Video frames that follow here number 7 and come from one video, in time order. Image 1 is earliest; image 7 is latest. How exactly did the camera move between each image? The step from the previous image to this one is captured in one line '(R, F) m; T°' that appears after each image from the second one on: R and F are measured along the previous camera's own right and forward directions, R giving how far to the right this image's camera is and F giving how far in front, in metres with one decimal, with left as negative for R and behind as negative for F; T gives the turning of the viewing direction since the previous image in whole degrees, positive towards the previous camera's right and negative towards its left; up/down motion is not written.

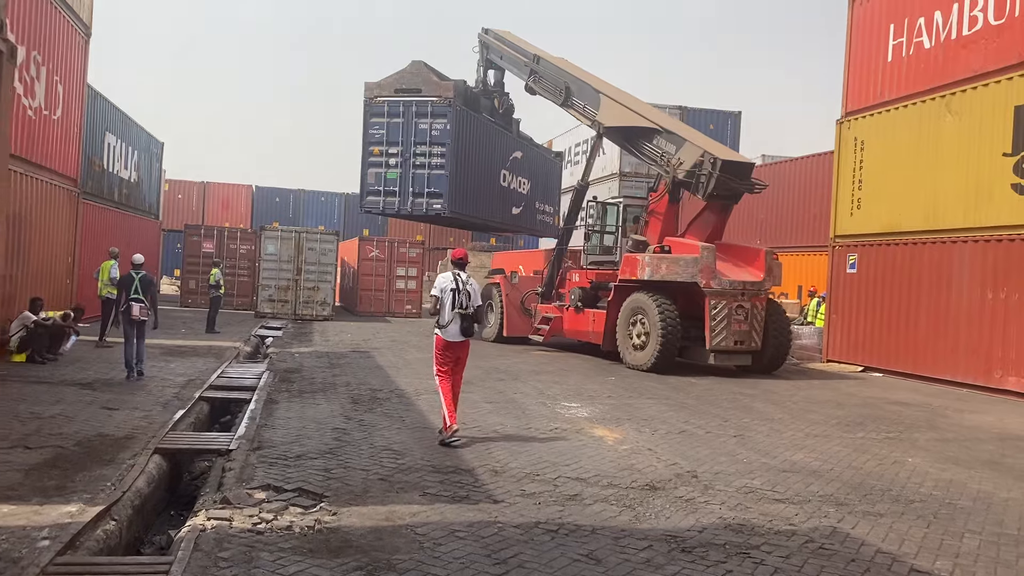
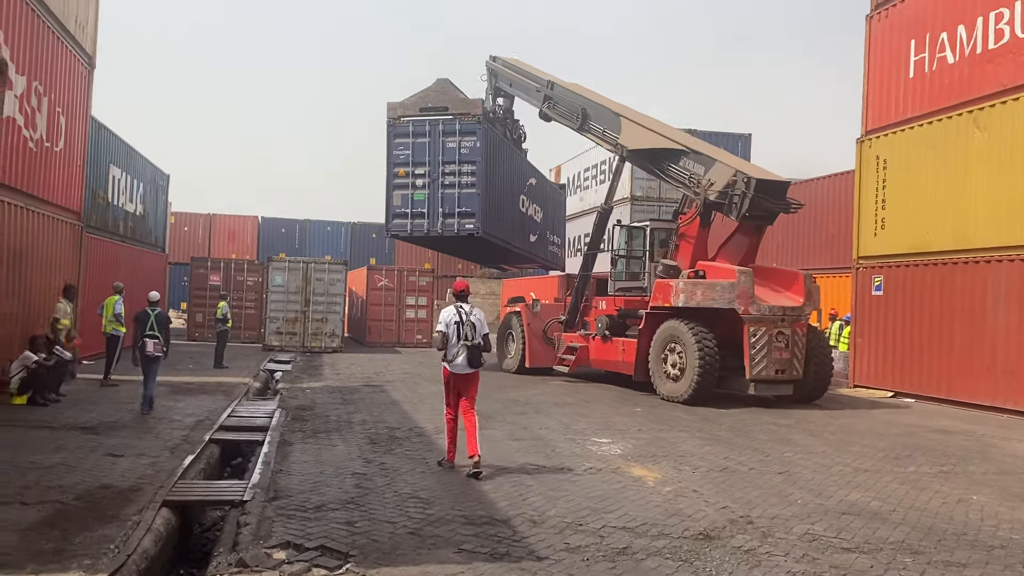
(-0.2, +0.4) m; 0°
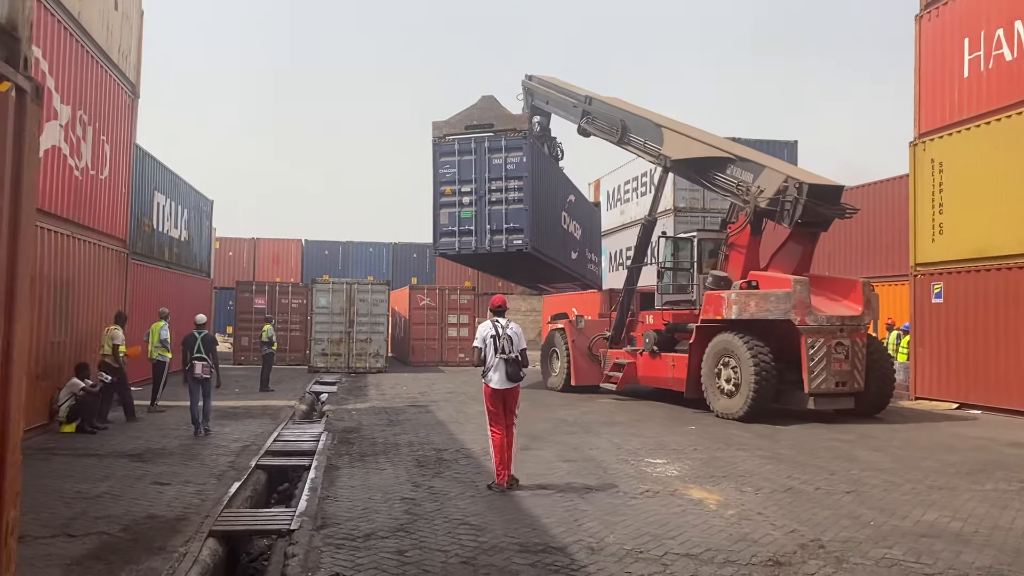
(0.0, +0.2) m; -3°
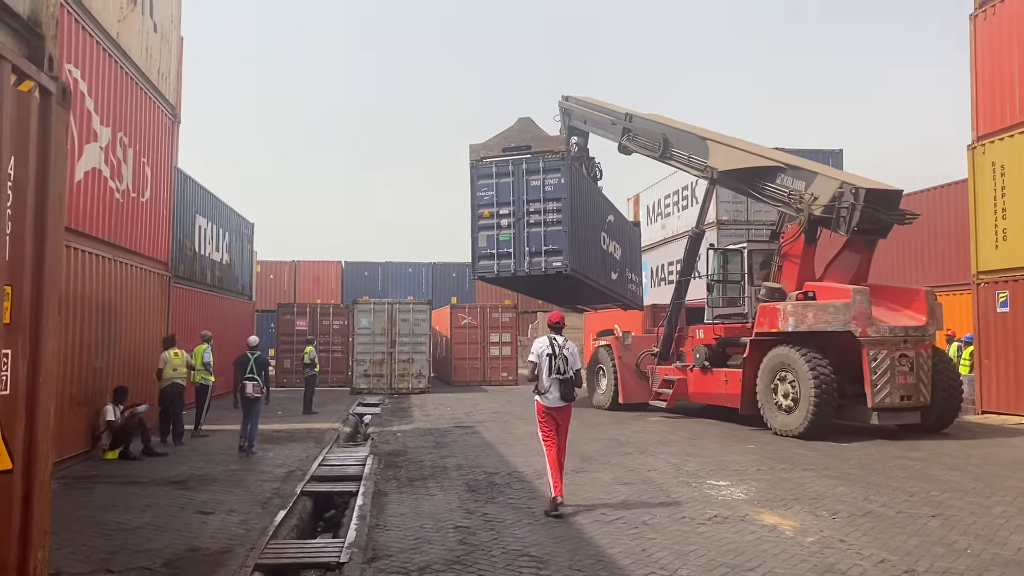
(-0.1, +0.3) m; -2°
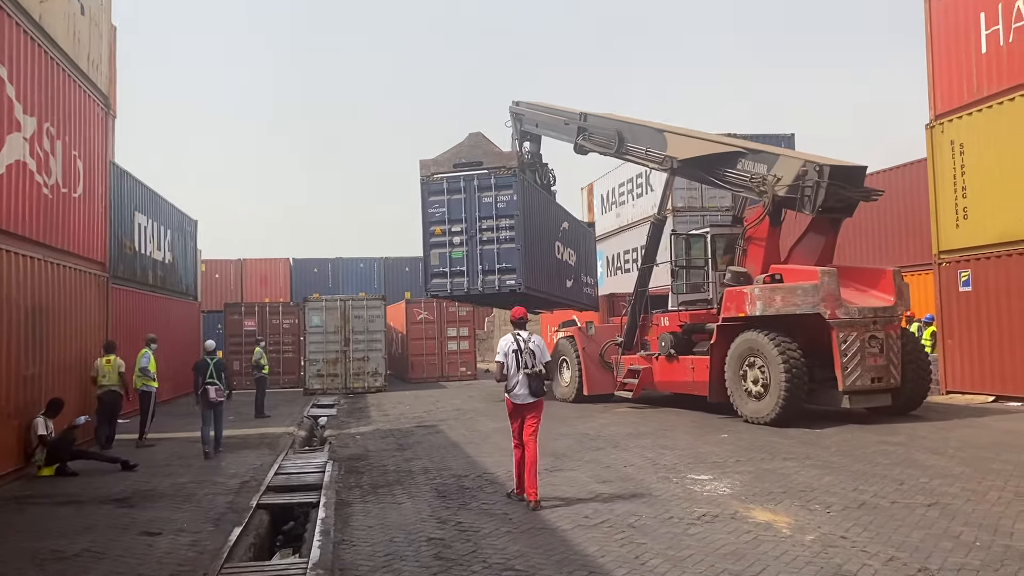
(-0.1, +0.4) m; +3°
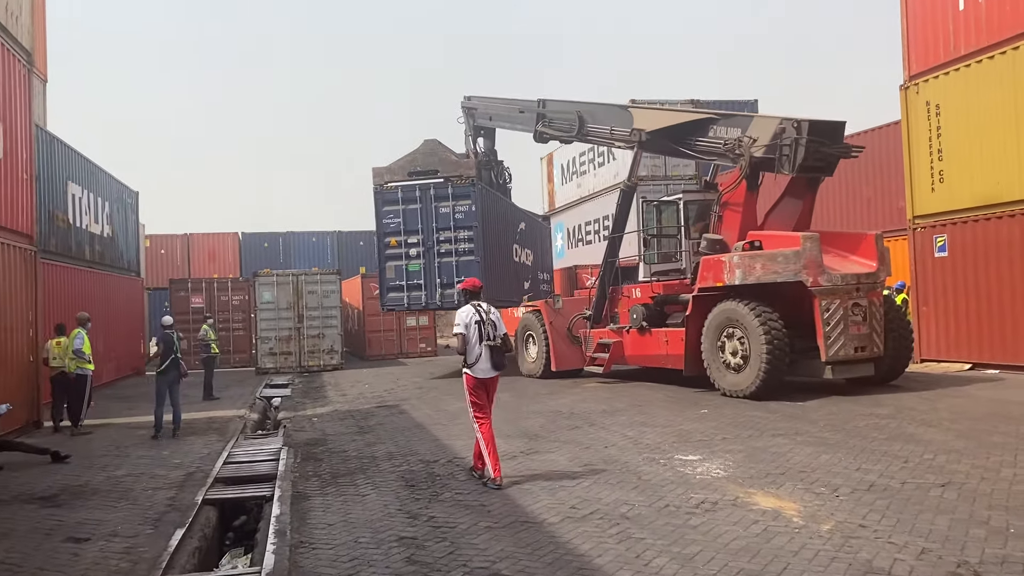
(-0.1, +0.6) m; +3°
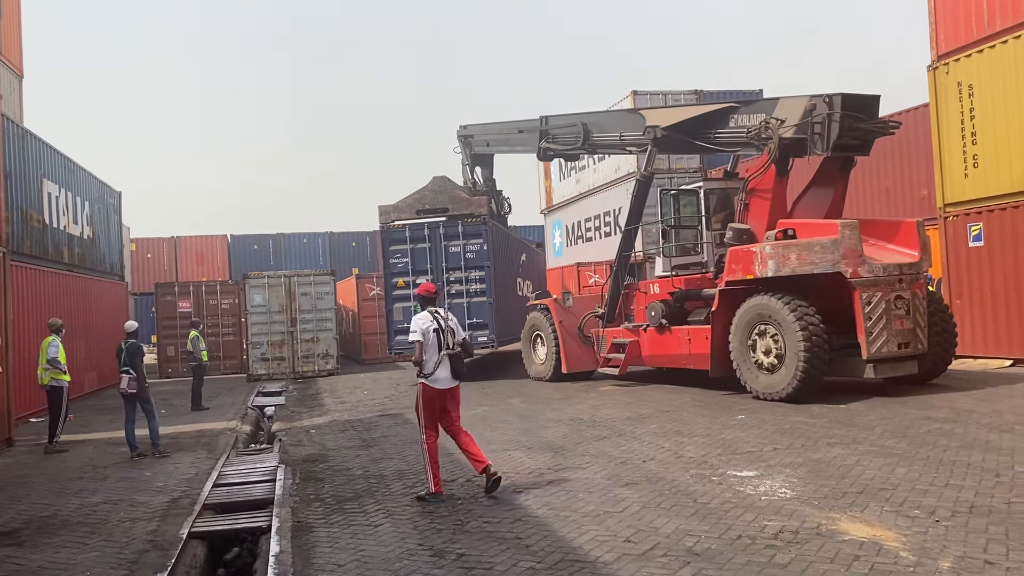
(-0.2, +0.8) m; +1°
